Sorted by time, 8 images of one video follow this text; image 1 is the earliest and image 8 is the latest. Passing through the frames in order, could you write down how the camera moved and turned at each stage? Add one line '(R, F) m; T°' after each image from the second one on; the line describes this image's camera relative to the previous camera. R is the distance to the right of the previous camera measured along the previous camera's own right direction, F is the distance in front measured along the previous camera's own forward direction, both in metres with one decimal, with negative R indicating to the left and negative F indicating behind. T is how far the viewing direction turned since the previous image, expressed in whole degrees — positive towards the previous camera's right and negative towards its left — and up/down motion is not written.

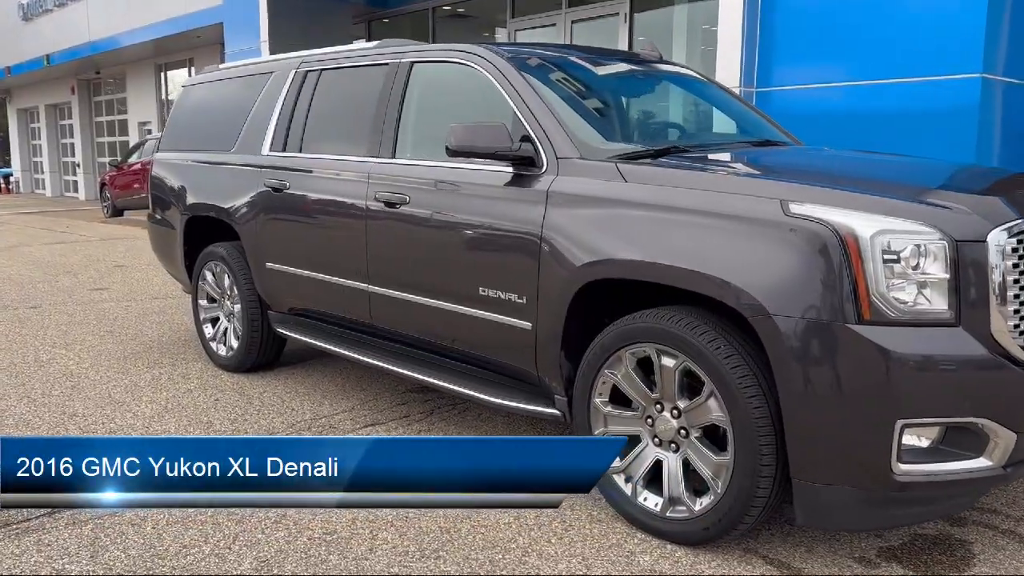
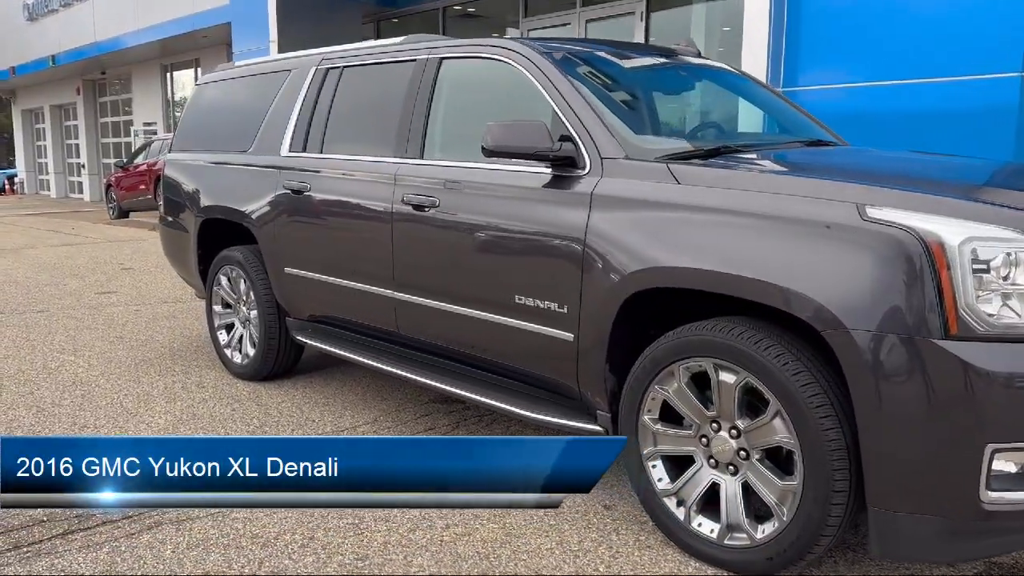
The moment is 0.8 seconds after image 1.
(-0.1, +0.2) m; 0°
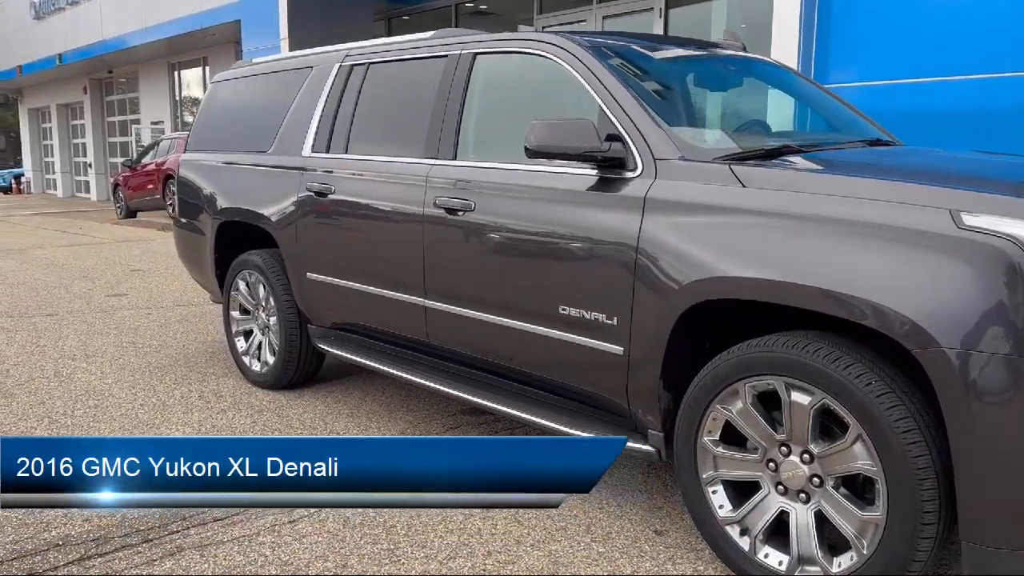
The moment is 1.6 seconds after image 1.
(-0.1, +0.2) m; 0°
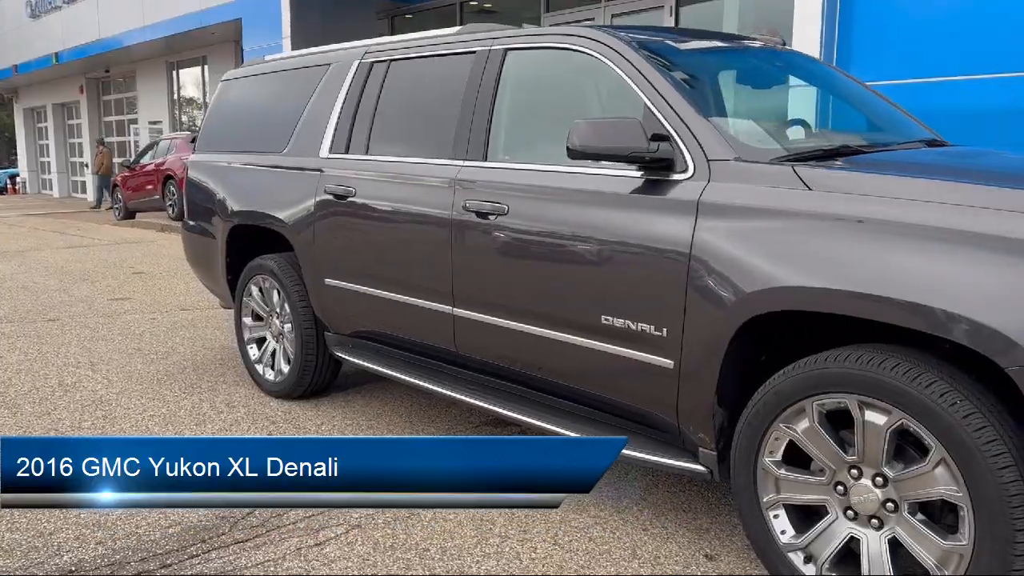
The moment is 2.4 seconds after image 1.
(-0.2, +0.2) m; 0°
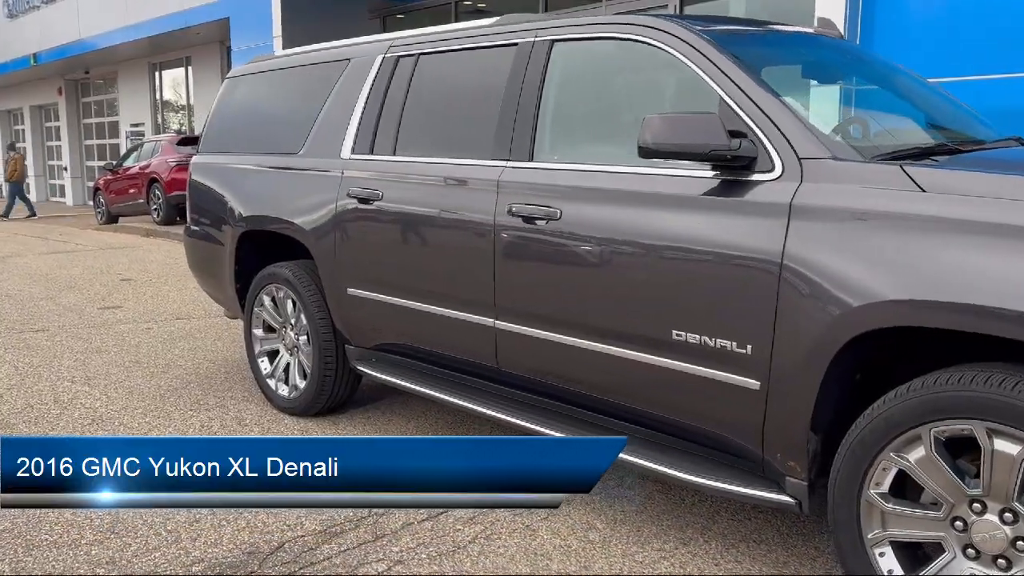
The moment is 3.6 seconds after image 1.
(-0.3, +0.3) m; +1°
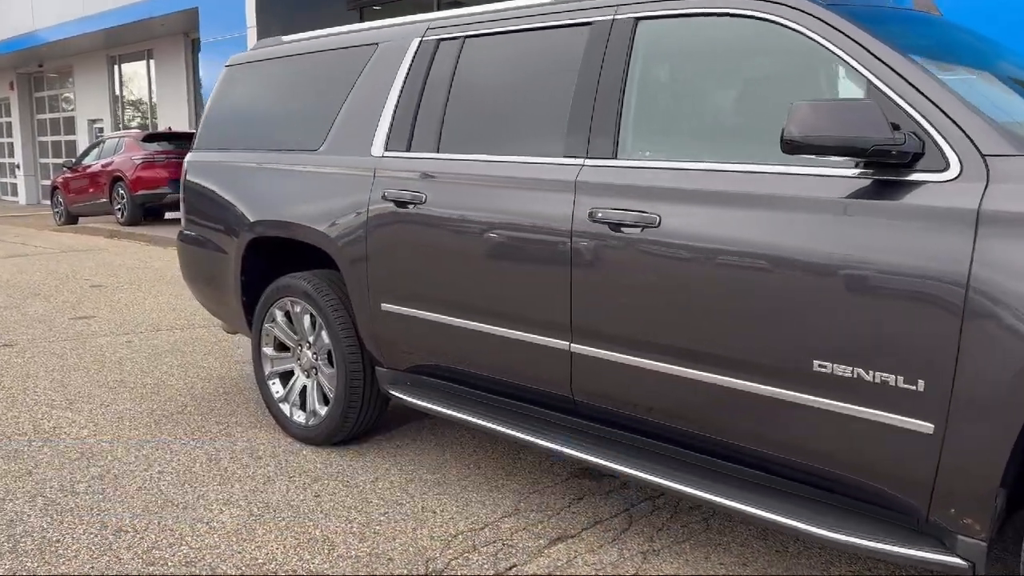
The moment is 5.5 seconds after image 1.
(-0.4, +0.5) m; +3°
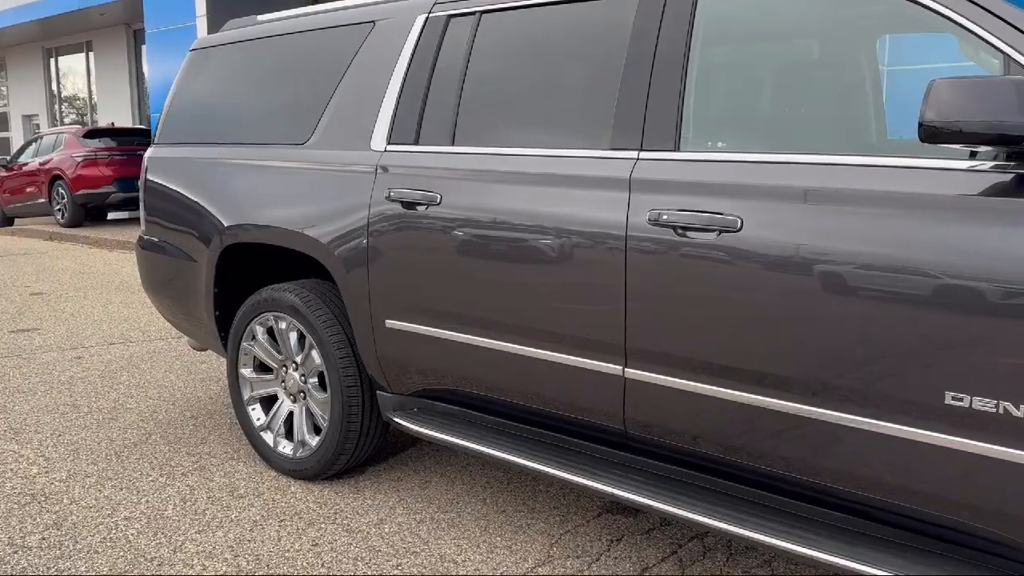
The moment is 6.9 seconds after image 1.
(-0.3, +0.5) m; +3°
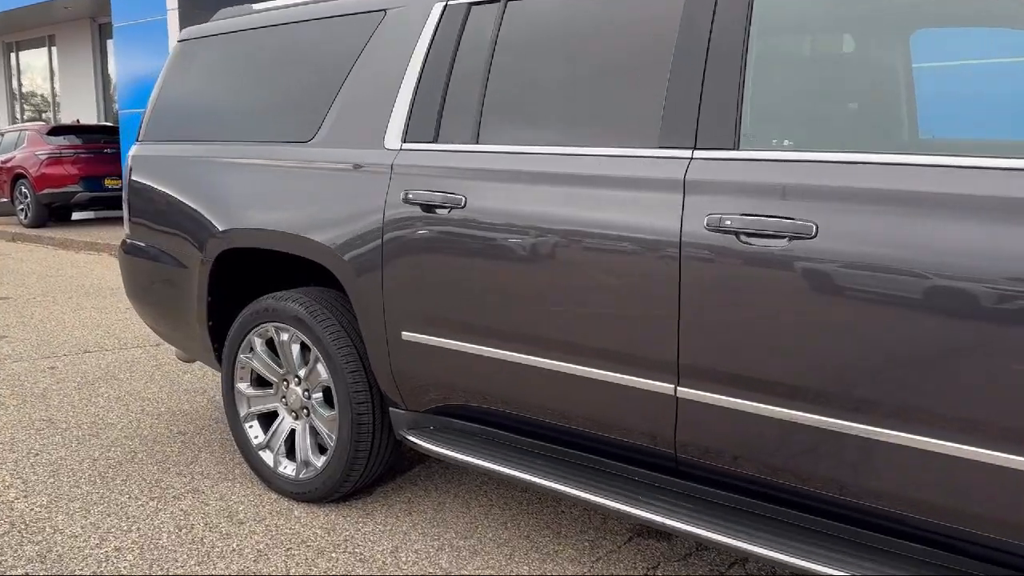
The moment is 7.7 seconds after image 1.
(-0.2, +0.2) m; +2°
